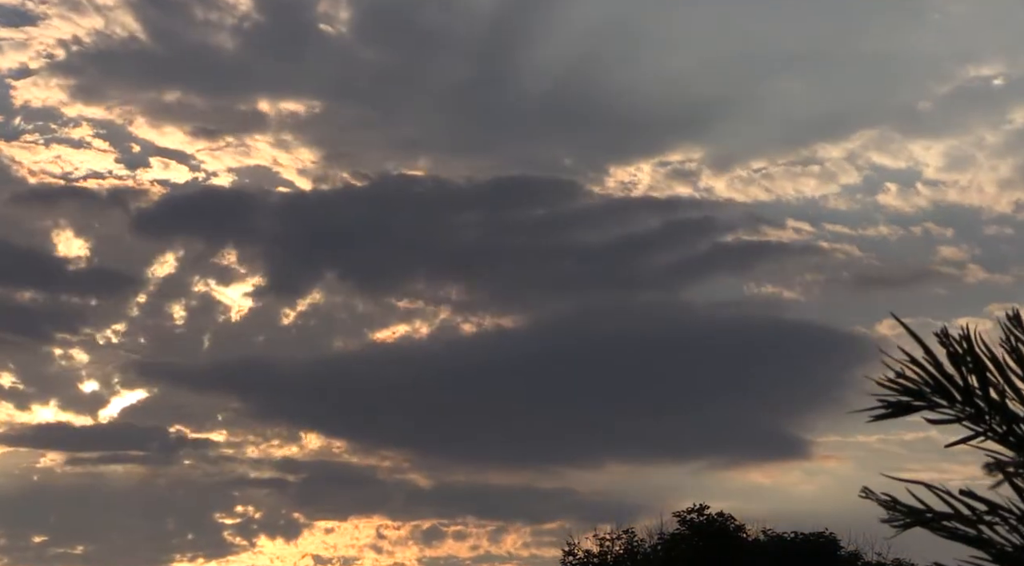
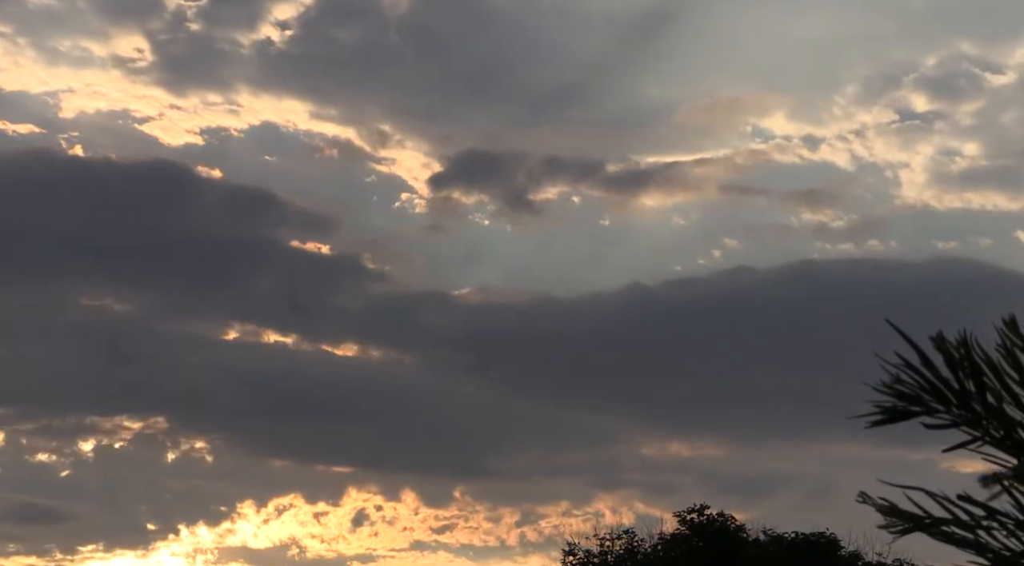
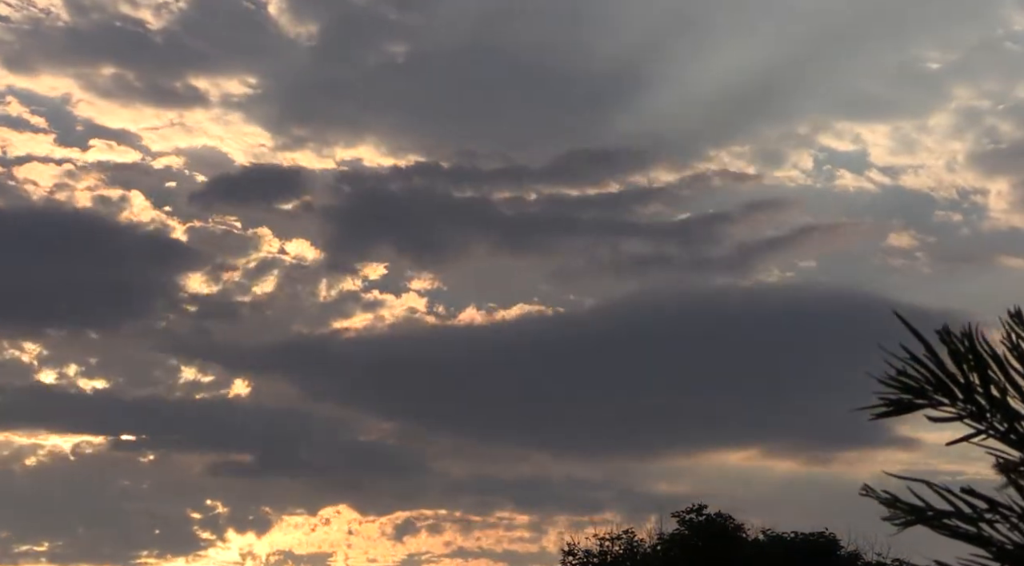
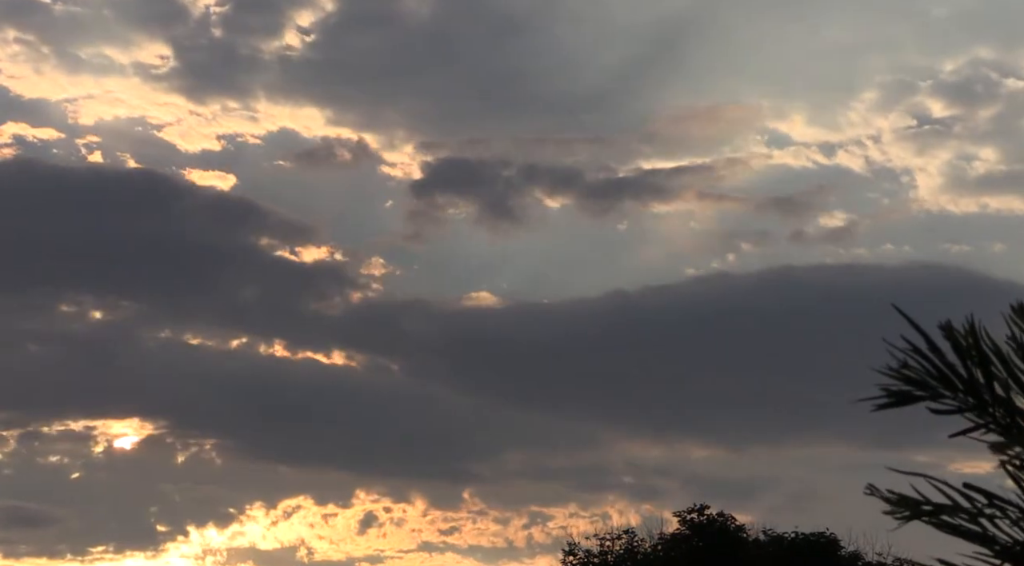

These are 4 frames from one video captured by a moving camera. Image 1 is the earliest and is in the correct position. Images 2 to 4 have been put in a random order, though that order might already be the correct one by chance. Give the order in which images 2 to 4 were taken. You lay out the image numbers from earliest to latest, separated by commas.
3, 4, 2
